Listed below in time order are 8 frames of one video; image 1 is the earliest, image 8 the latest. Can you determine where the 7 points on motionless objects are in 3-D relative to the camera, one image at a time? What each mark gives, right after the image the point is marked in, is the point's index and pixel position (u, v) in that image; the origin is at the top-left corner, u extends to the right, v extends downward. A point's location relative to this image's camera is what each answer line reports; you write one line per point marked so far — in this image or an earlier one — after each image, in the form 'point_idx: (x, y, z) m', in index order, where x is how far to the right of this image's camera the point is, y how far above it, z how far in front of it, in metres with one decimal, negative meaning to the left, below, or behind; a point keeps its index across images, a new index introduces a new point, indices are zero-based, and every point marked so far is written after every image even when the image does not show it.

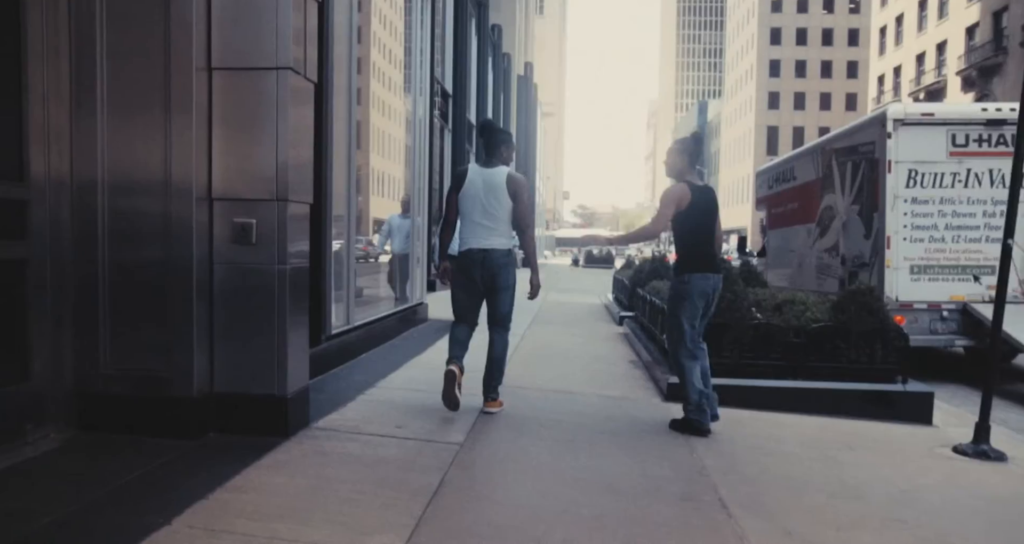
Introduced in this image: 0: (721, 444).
0: (+1.5, -1.2, +5.6) m
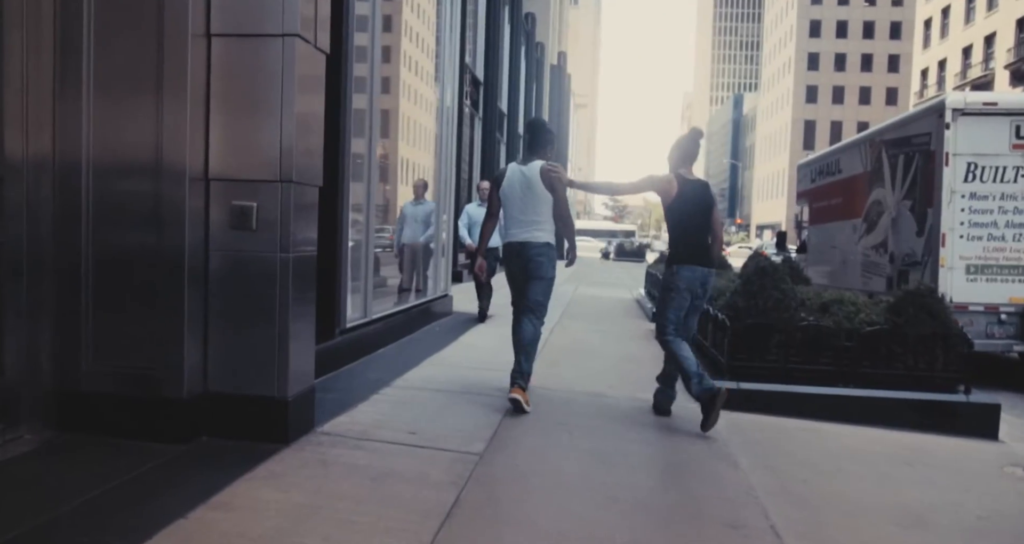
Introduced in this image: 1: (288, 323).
0: (+1.6, -1.2, +5.1) m
1: (-1.2, -0.3, +4.2) m
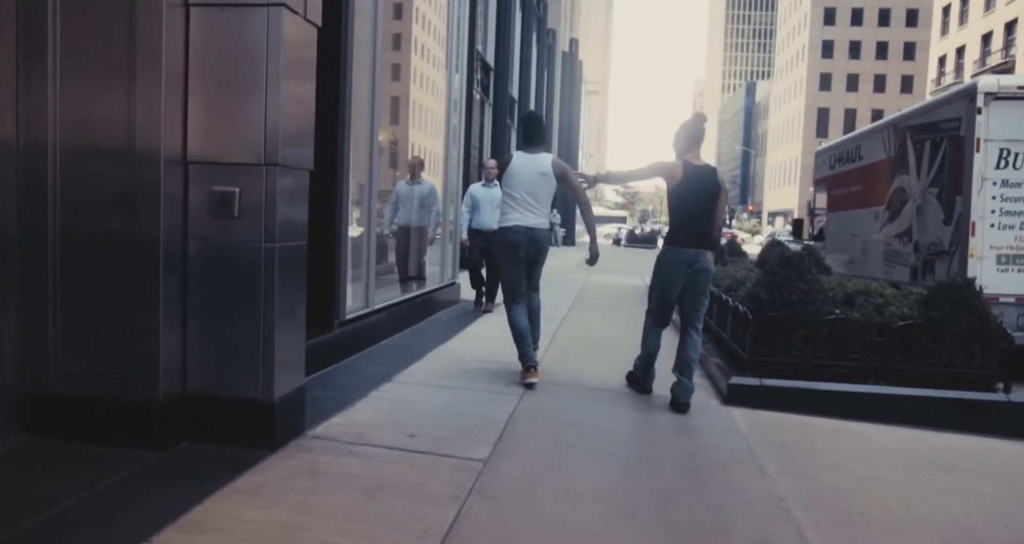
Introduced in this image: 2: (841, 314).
0: (+1.7, -1.1, +4.7) m
1: (-1.2, -0.2, +3.9) m
2: (+2.7, -0.3, +6.5) m
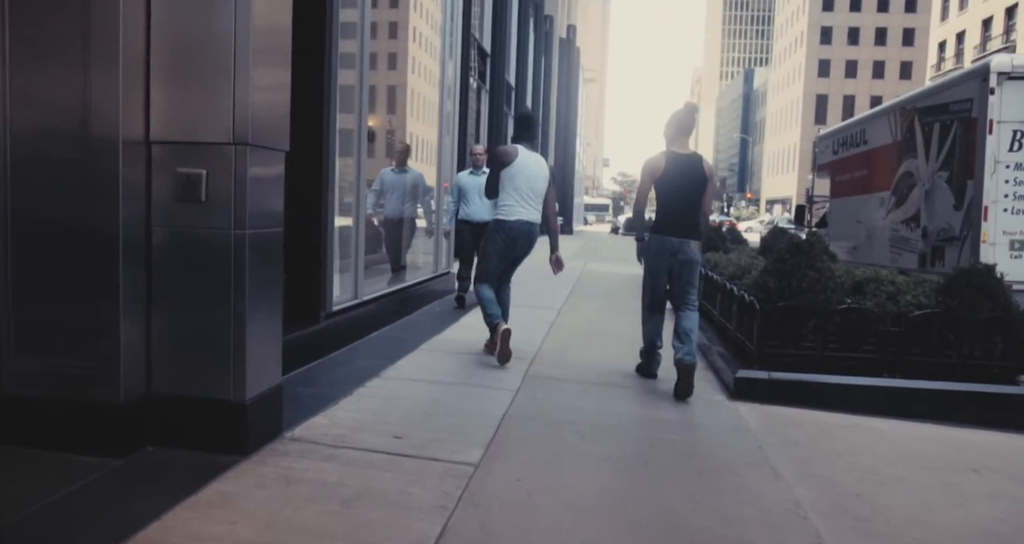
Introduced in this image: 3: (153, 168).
0: (+1.6, -1.1, +4.4) m
1: (-1.2, -0.2, +3.5) m
2: (+2.6, -0.2, +6.1) m
3: (-1.6, +0.5, +3.6) m
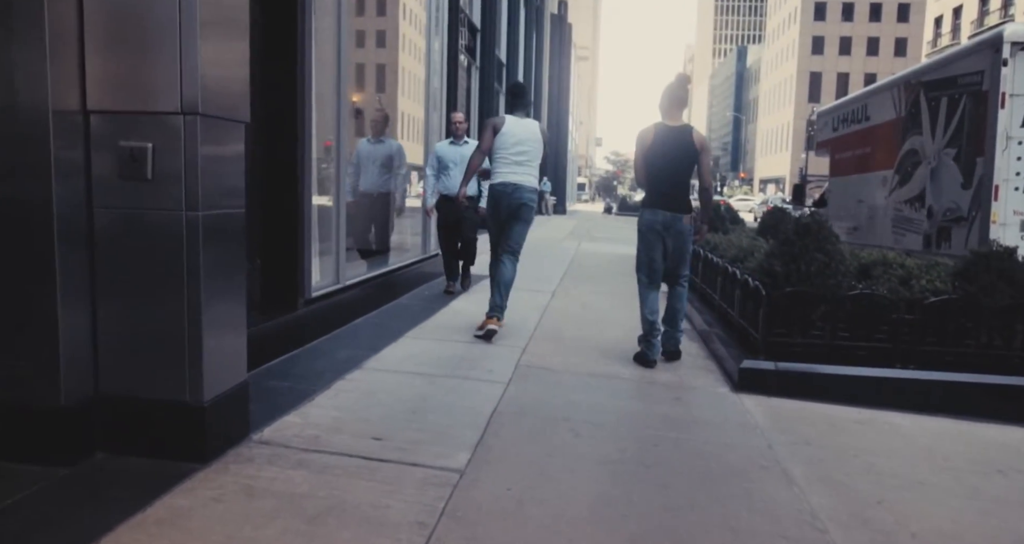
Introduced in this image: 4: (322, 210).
0: (+1.6, -1.0, +4.1) m
1: (-1.2, -0.1, +3.1) m
2: (+2.6, -0.1, +5.8) m
3: (-1.6, +0.5, +3.1) m
4: (-1.5, +0.5, +6.1) m
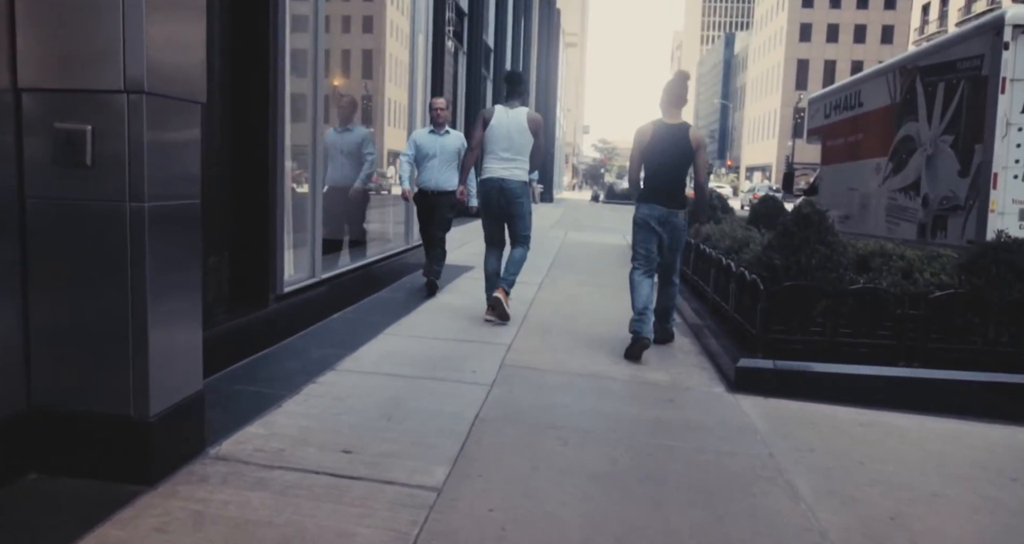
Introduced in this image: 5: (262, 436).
0: (+1.5, -1.0, +3.8) m
1: (-1.3, -0.1, +2.8) m
2: (+2.5, -0.1, +5.5) m
3: (-1.7, +0.5, +2.8) m
4: (-1.6, +0.5, +5.8) m
5: (-1.1, -0.7, +3.5) m
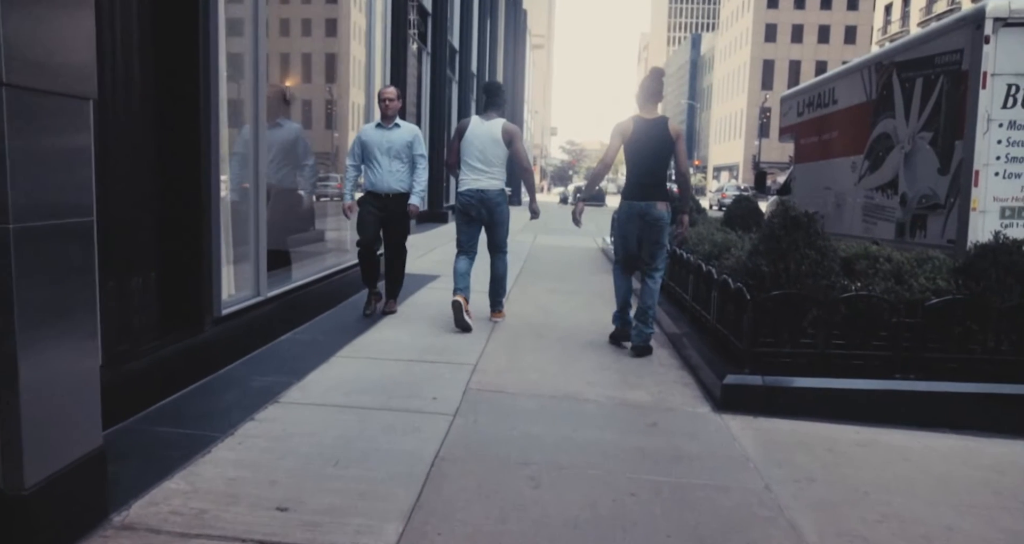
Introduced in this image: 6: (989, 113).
0: (+1.4, -1.0, +3.4) m
1: (-1.4, -0.2, +2.3) m
2: (+2.2, -0.1, +5.1) m
3: (-1.9, +0.4, +2.3) m
4: (-1.8, +0.4, +5.3) m
5: (-1.2, -0.8, +3.0) m
6: (+5.0, +1.7, +8.3) m
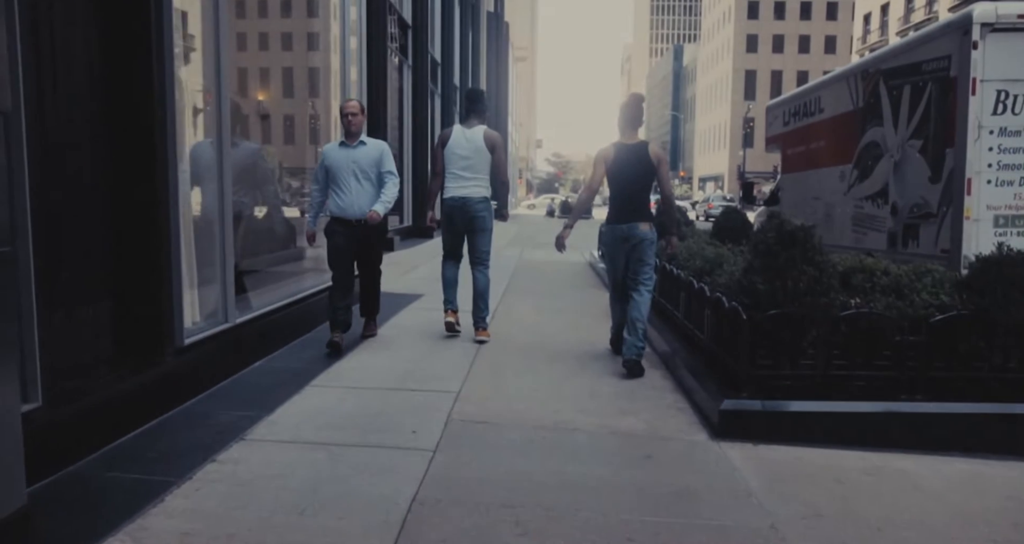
0: (+1.3, -1.1, +3.1) m
1: (-1.5, -0.3, +2.0) m
2: (+2.1, -0.2, +4.9) m
3: (-1.9, +0.3, +2.0) m
4: (-1.9, +0.2, +5.0) m
5: (-1.3, -0.9, +2.7) m
6: (+4.8, +1.6, +8.1) m
